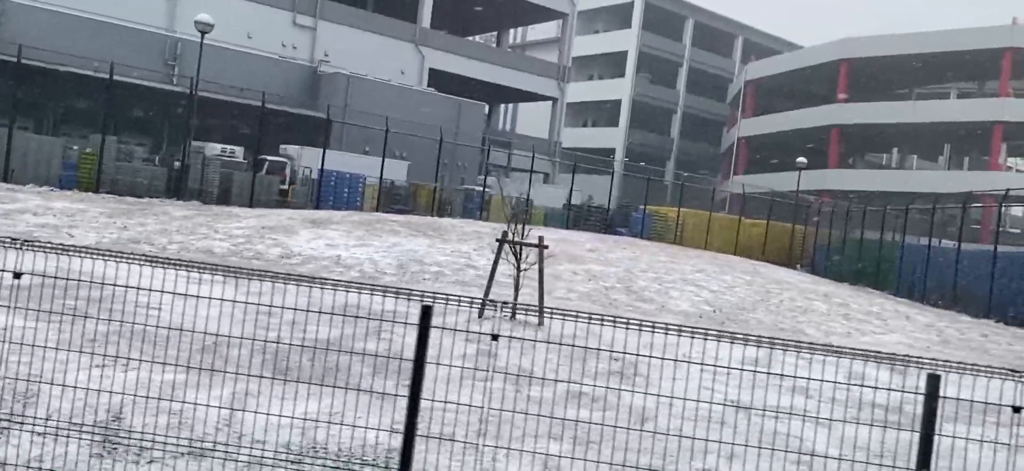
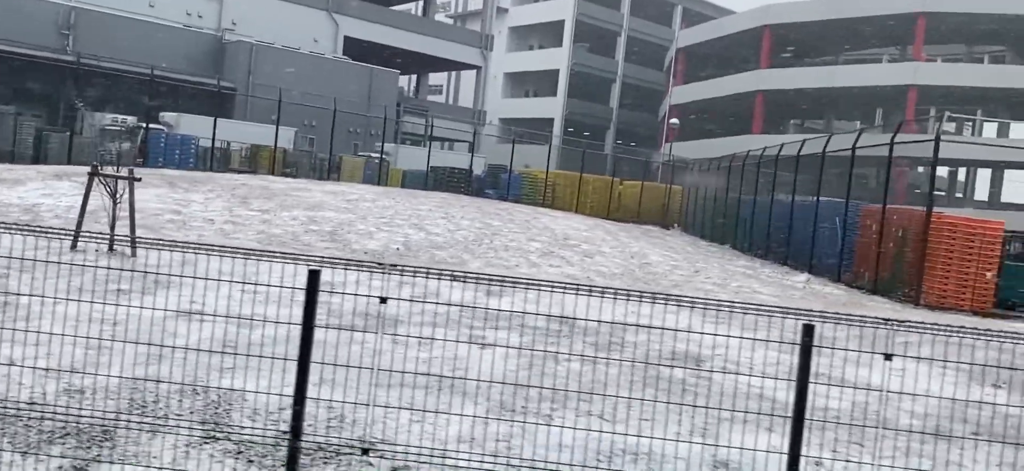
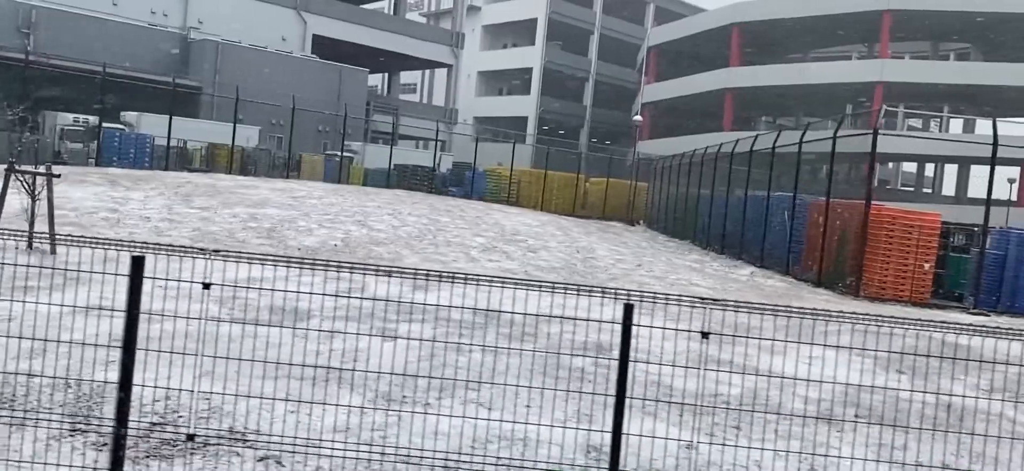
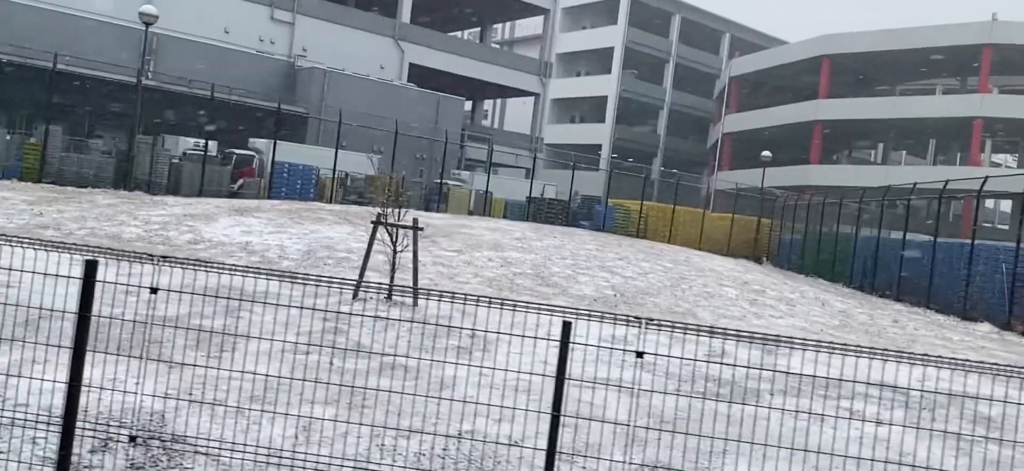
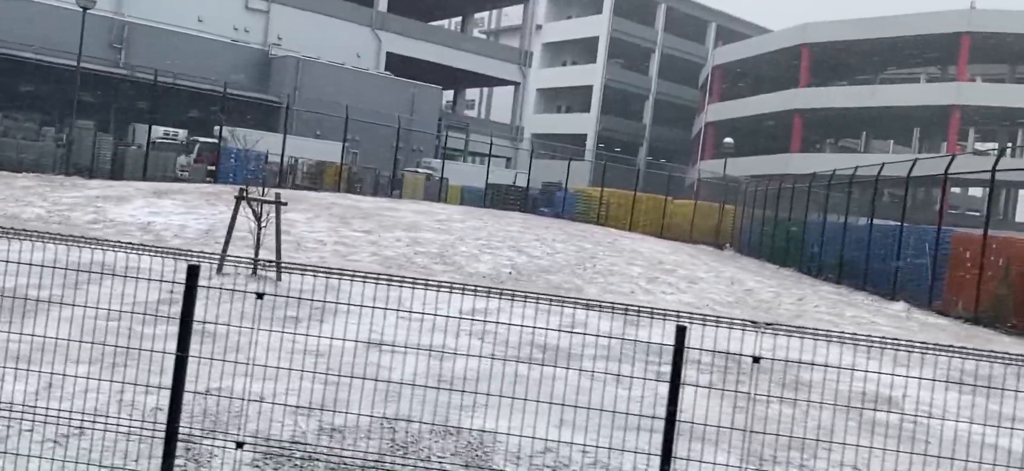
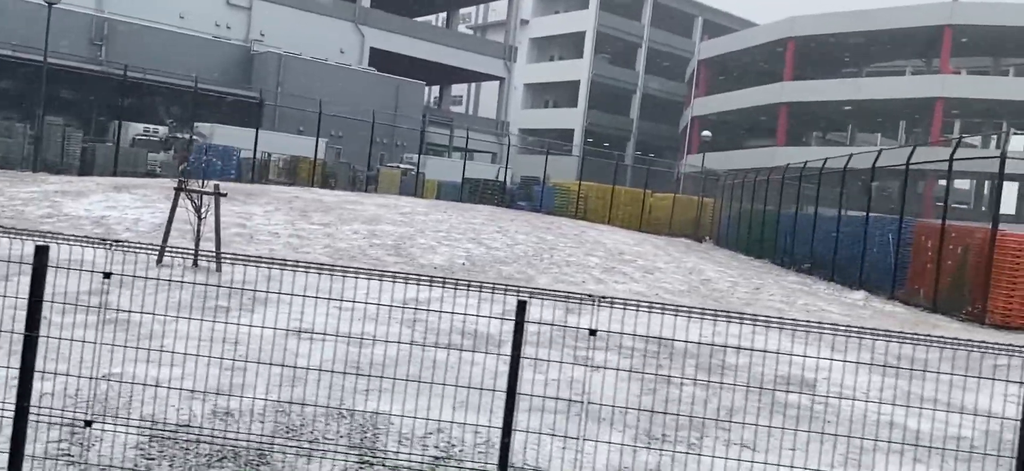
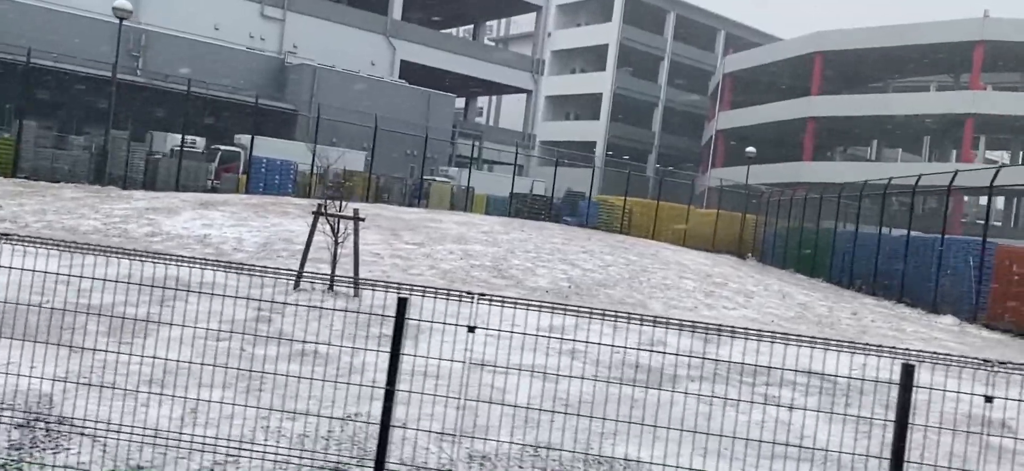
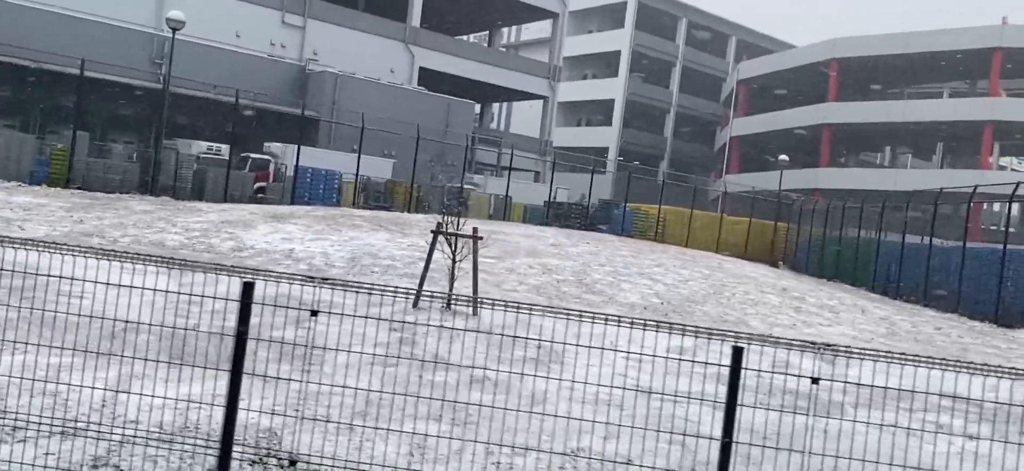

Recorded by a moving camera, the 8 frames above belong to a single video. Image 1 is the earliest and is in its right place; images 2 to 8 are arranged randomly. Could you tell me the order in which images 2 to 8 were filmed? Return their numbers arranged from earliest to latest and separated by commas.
8, 4, 7, 5, 6, 2, 3
